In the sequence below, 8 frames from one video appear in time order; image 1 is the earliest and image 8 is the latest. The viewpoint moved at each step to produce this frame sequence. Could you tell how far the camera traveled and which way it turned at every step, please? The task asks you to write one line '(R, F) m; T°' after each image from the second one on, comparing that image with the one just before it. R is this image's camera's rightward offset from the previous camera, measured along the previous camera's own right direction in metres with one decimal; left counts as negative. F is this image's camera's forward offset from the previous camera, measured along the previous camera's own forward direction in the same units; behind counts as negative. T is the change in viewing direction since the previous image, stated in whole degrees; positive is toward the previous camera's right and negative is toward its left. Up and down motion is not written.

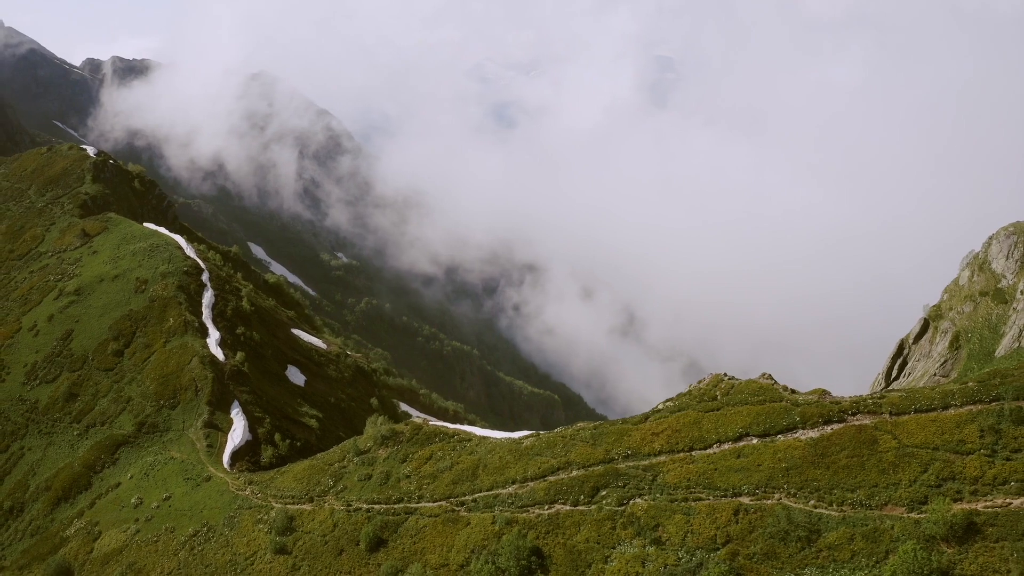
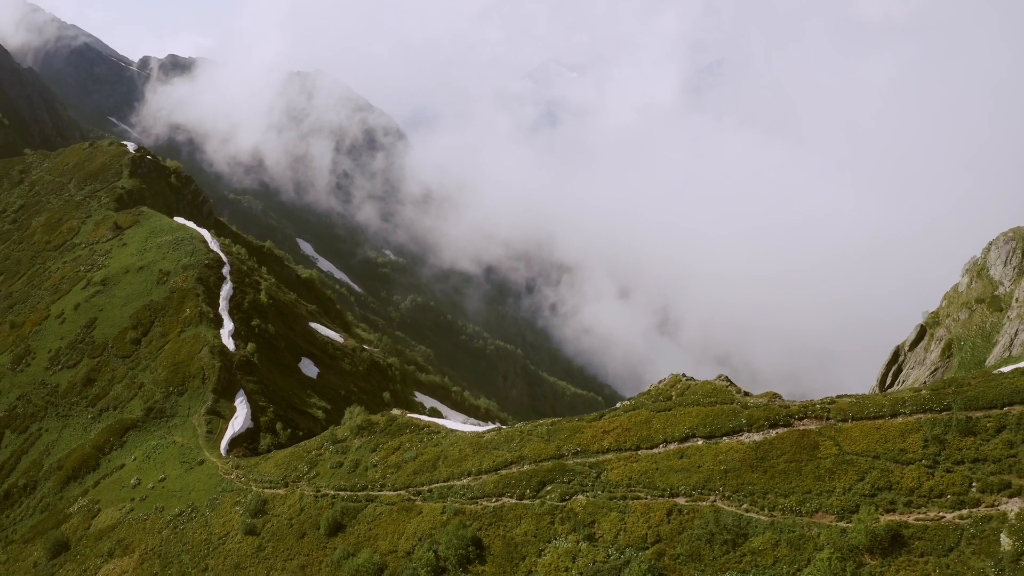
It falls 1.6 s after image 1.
(+3.9, -0.1) m; -3°
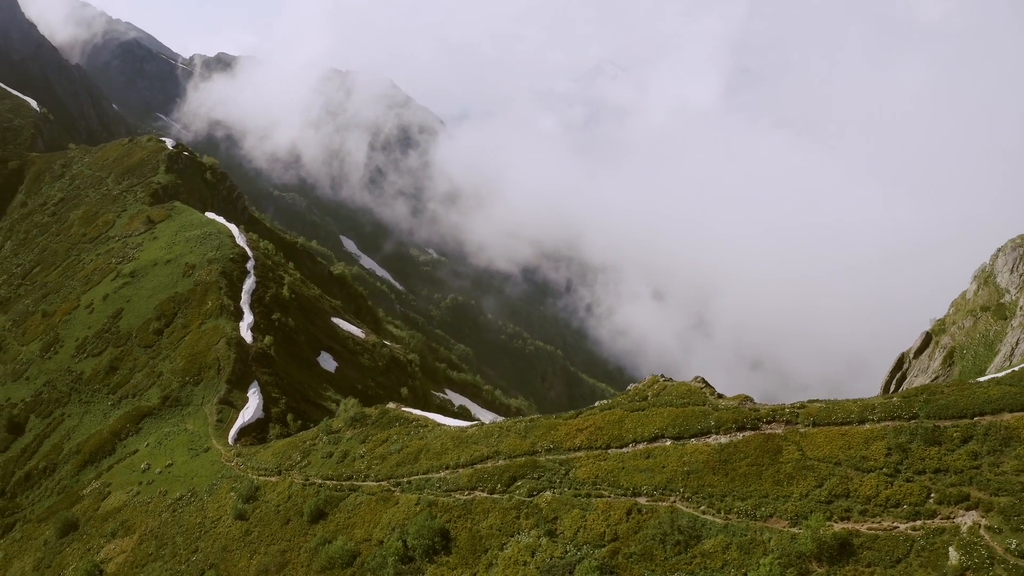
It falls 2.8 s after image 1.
(+2.6, -0.3) m; -3°
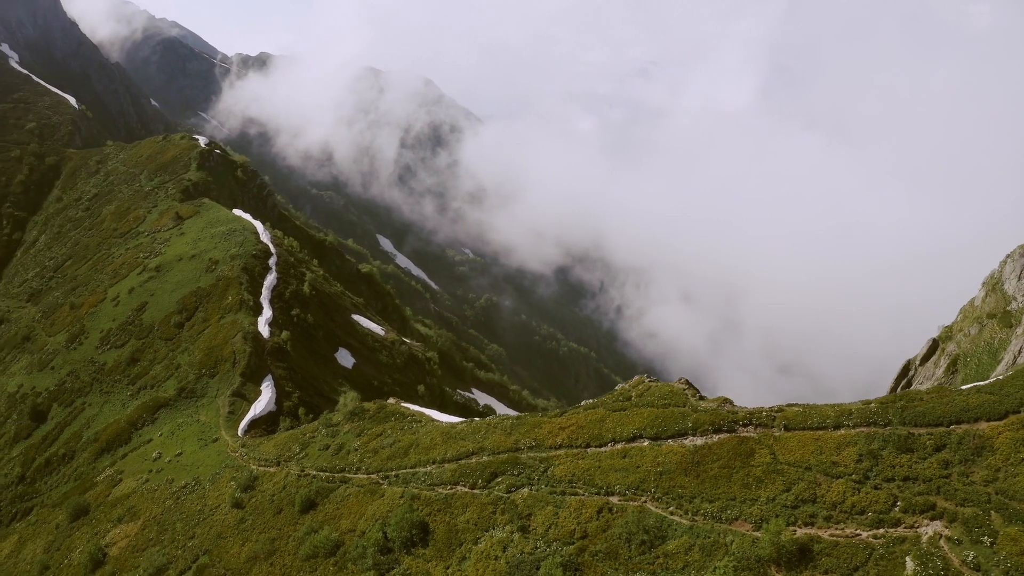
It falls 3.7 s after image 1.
(+2.0, -0.4) m; -2°
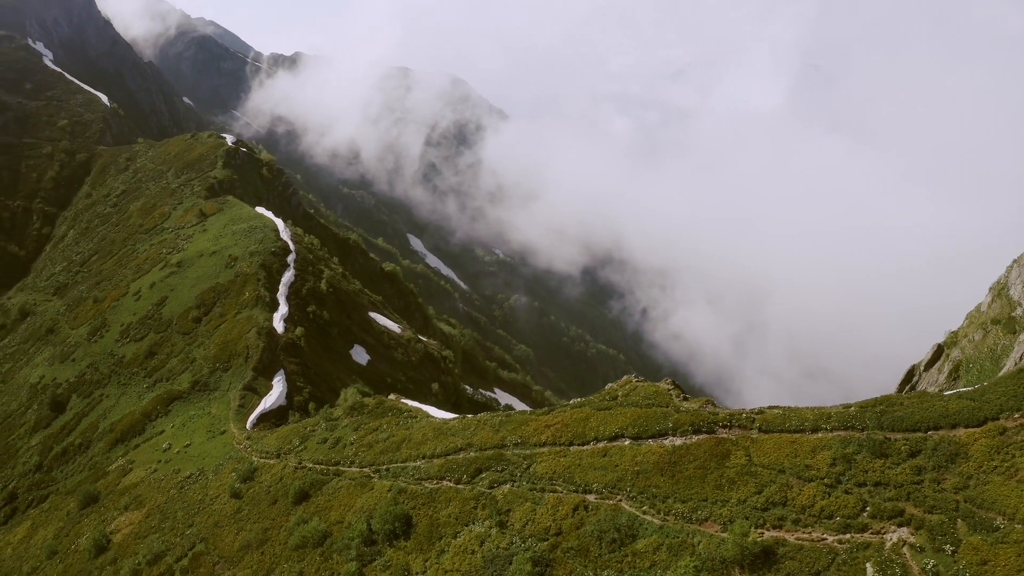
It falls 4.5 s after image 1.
(+1.7, -0.3) m; -2°
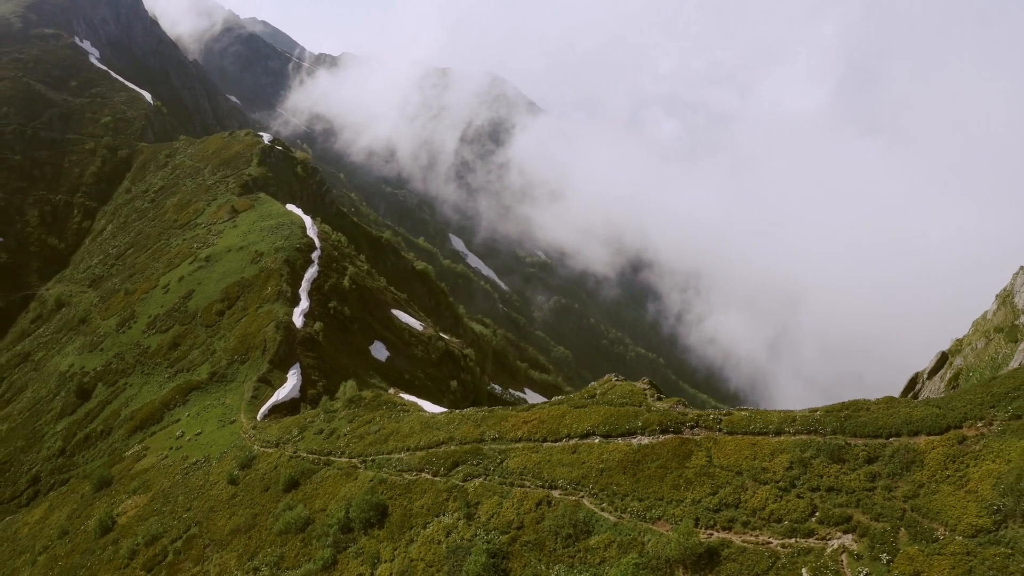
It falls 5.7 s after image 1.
(+2.6, -0.5) m; -3°
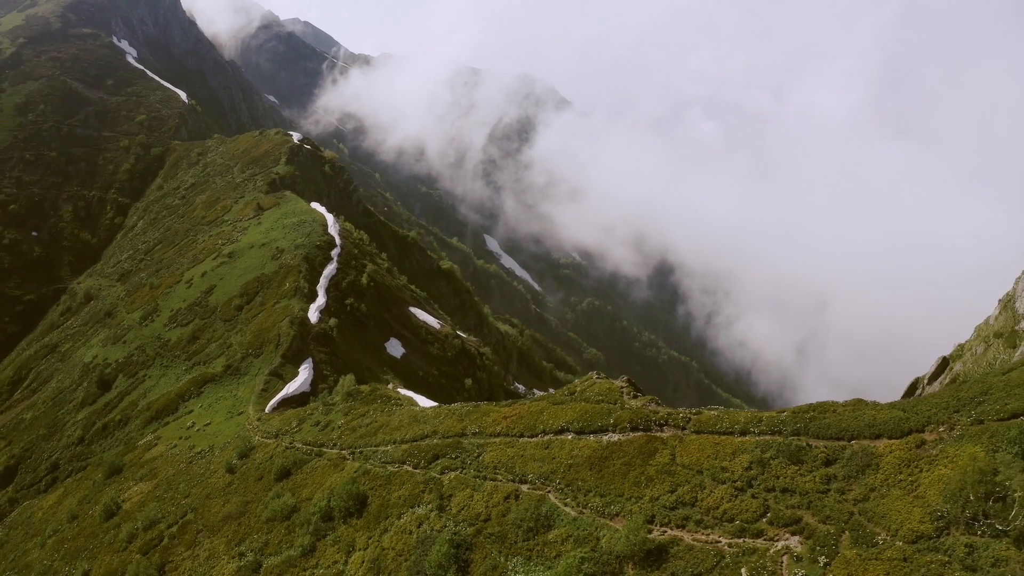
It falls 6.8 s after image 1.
(+2.4, -0.4) m; -2°
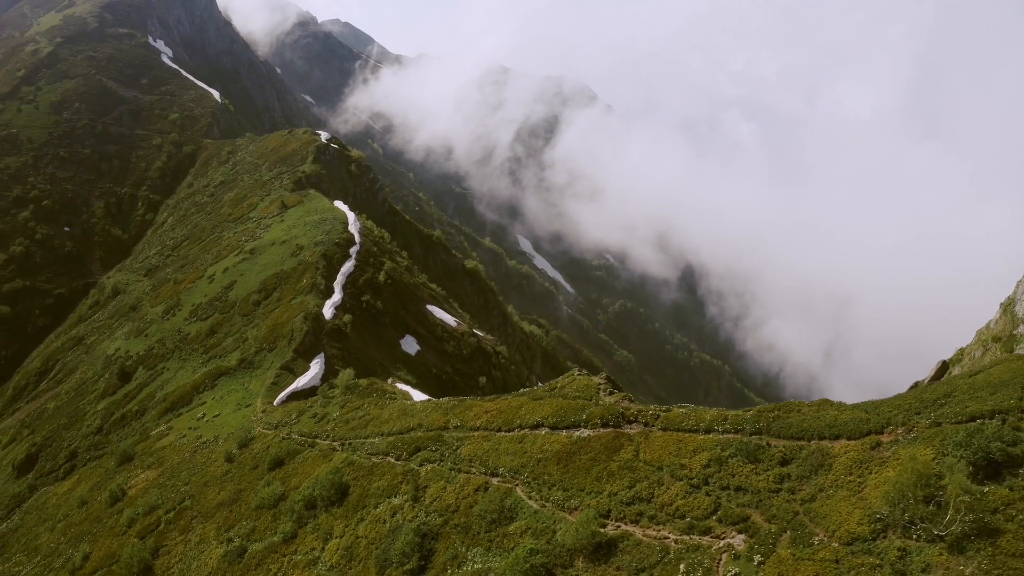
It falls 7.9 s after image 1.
(+2.4, -0.4) m; -2°
